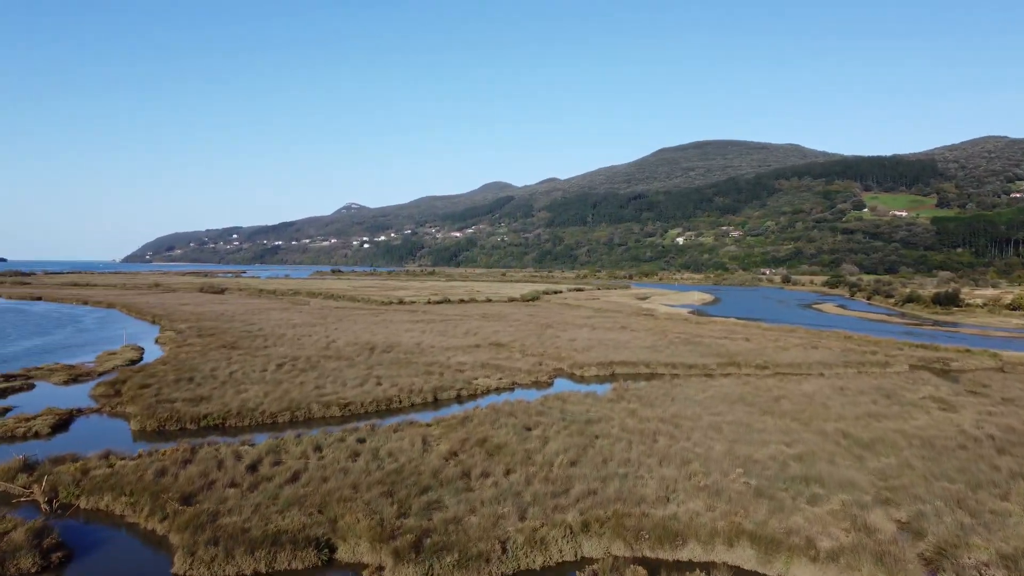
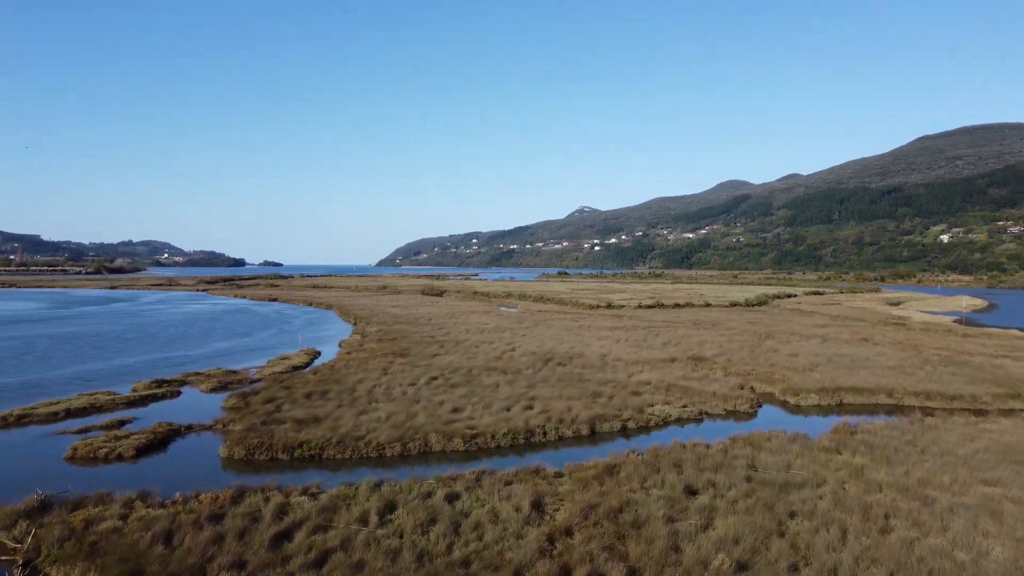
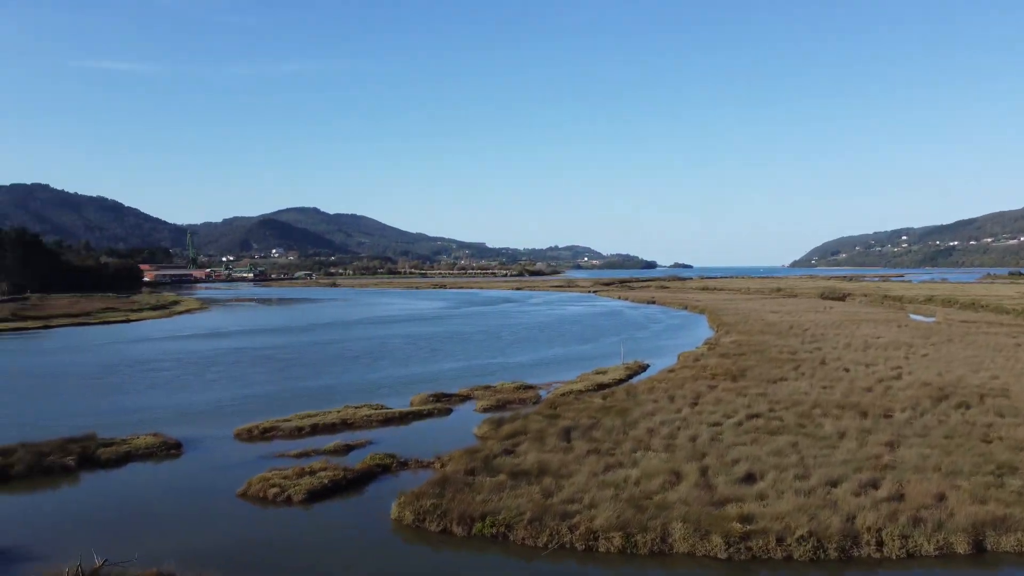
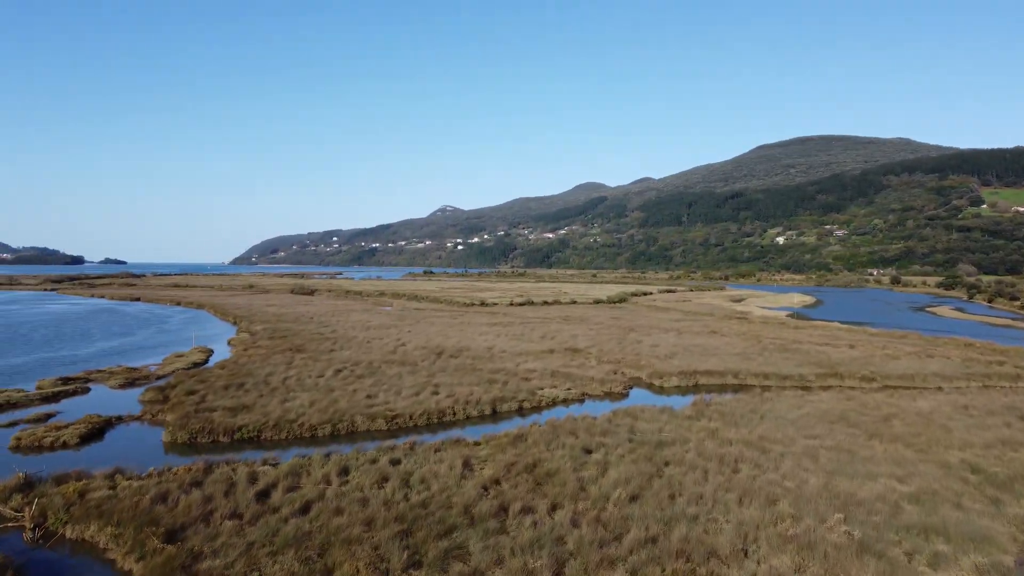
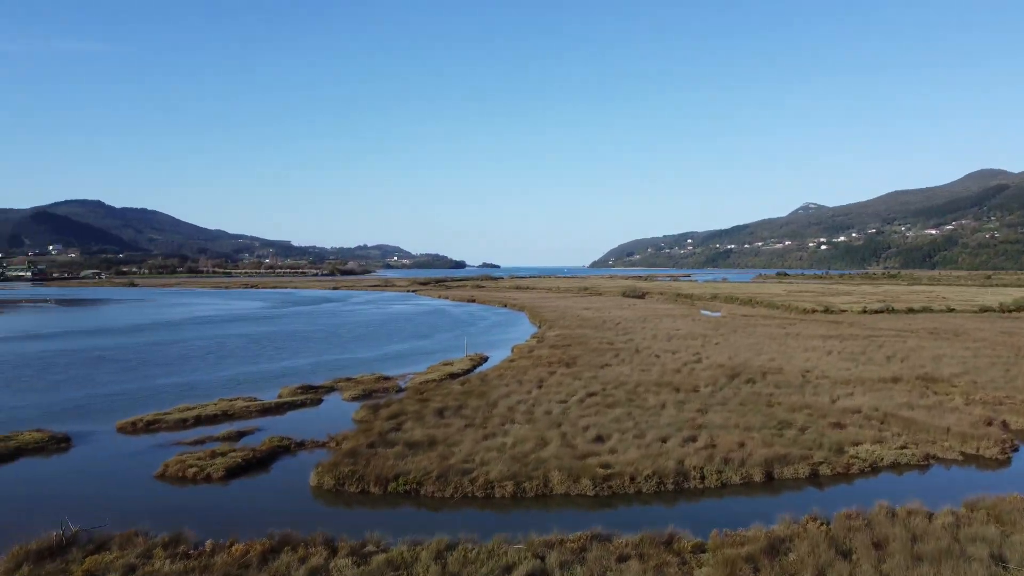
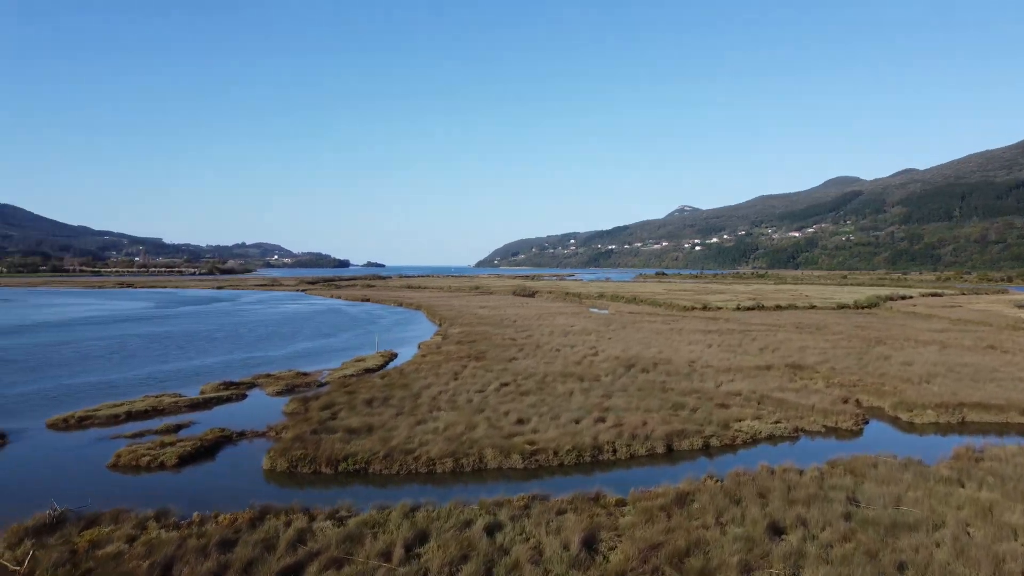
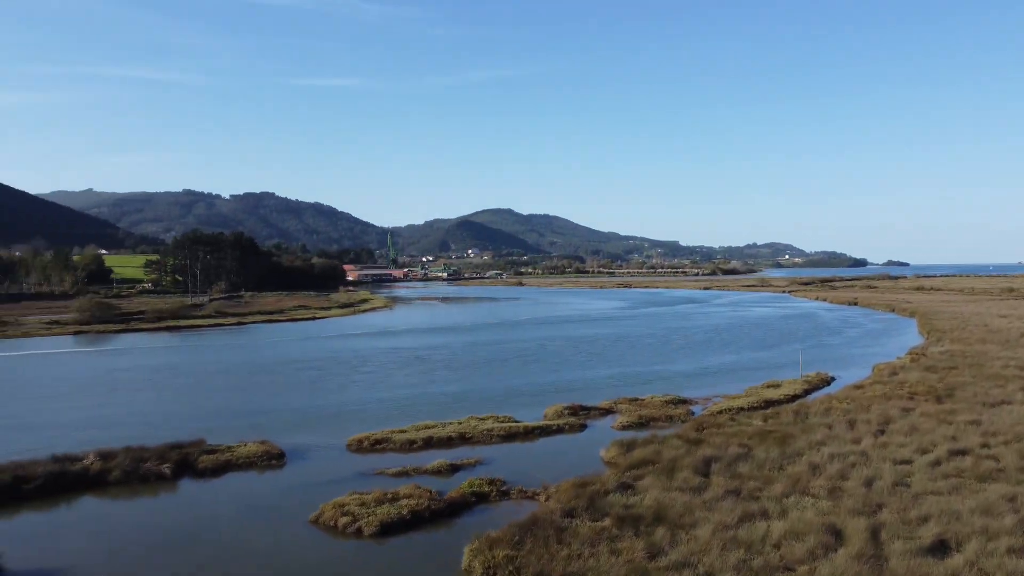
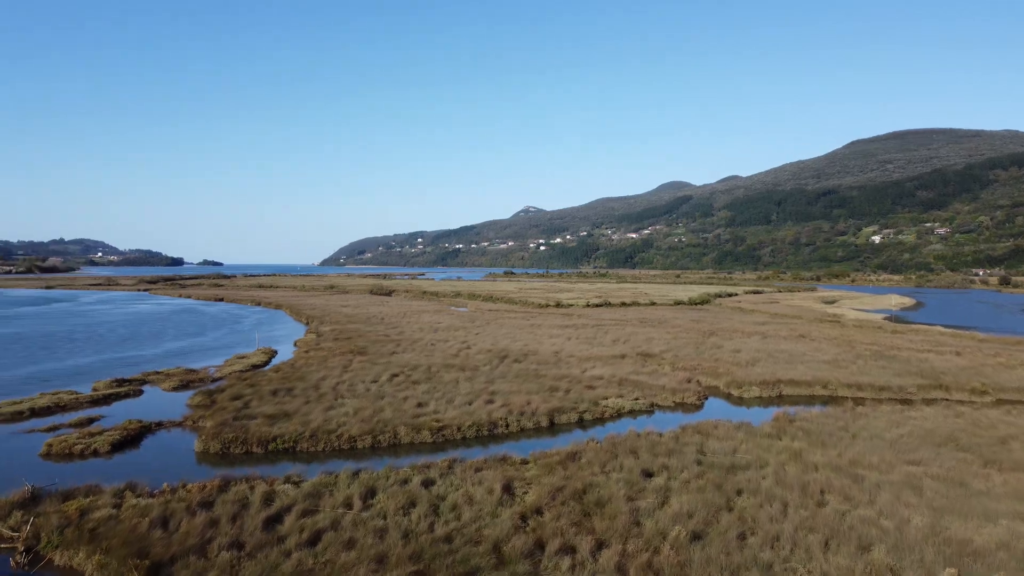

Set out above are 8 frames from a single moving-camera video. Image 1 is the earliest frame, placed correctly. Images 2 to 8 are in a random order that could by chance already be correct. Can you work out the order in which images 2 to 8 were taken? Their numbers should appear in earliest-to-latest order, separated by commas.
4, 8, 2, 6, 5, 3, 7
